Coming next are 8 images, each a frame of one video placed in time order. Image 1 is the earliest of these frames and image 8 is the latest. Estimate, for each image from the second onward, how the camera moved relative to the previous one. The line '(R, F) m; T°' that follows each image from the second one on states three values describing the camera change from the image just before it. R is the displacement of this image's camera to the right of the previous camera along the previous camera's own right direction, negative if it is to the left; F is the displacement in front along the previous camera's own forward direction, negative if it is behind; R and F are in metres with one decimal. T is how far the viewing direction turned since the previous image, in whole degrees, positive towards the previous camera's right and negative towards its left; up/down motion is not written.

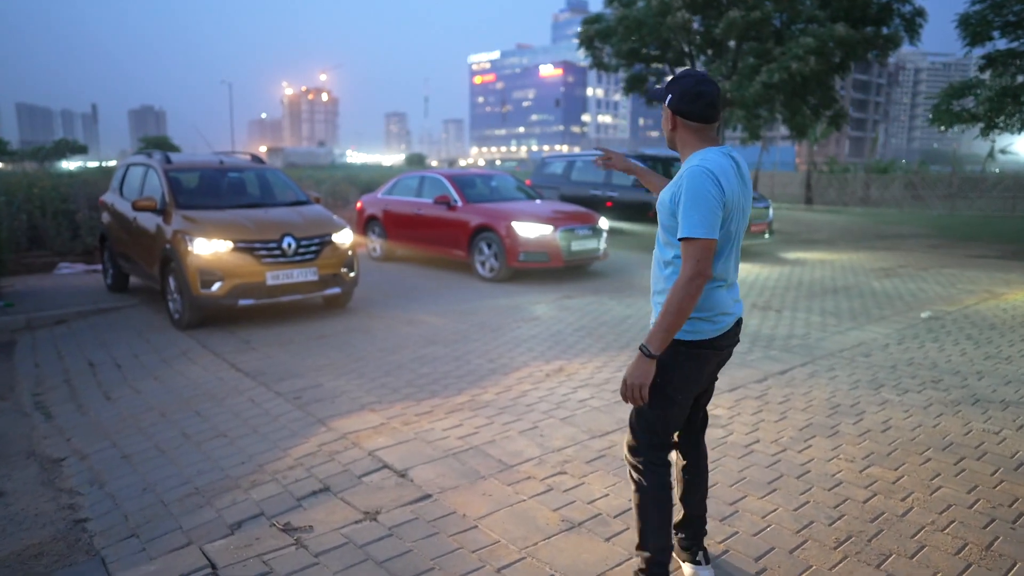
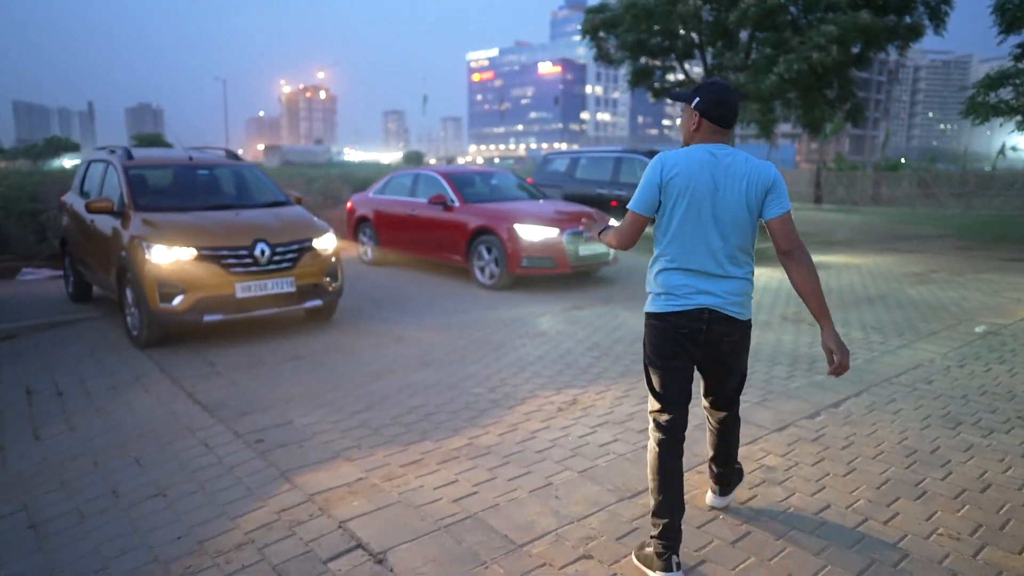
(0.0, +0.9) m; 0°
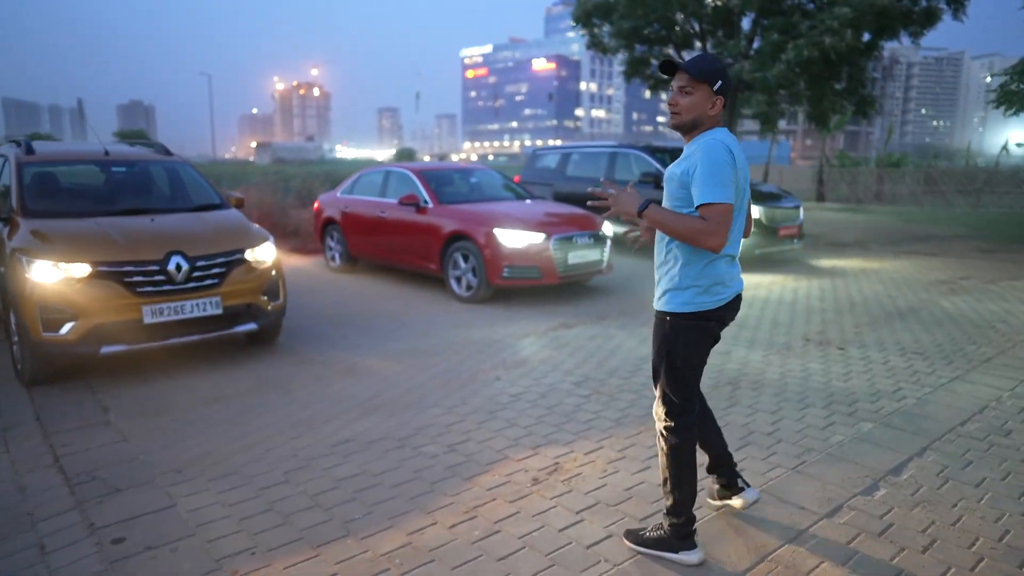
(+0.2, +1.2) m; 0°
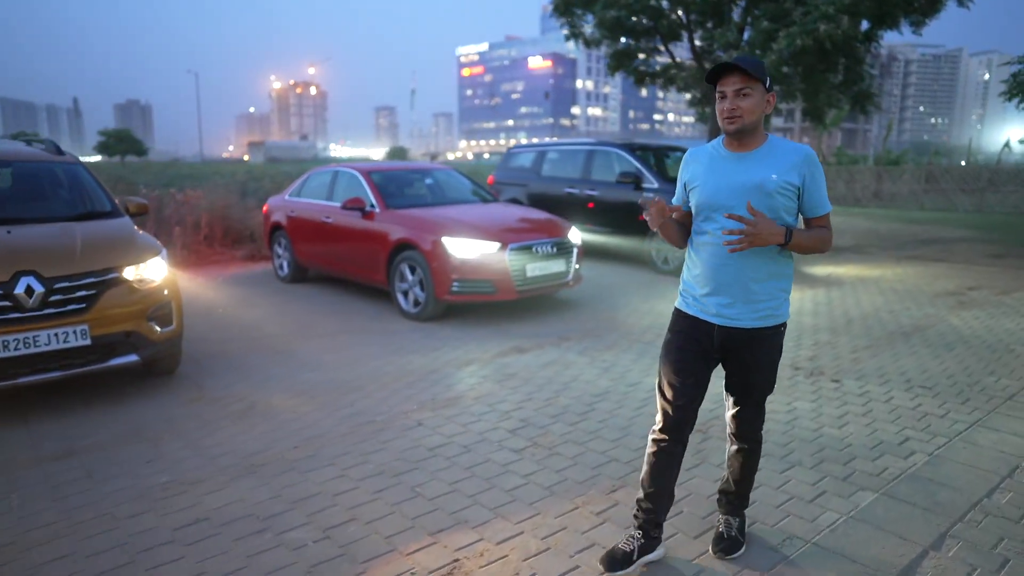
(+0.5, +1.0) m; 0°
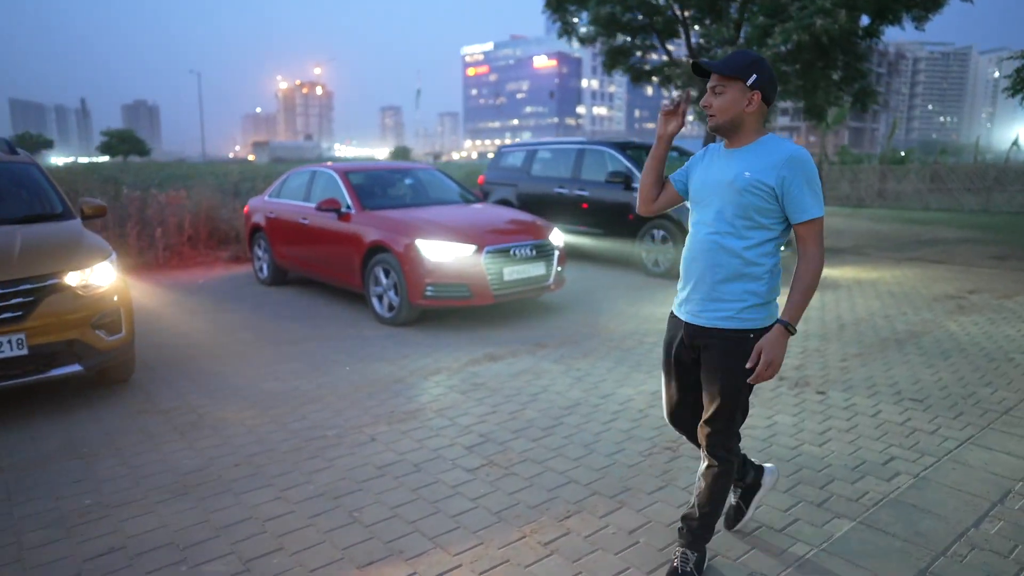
(+0.3, +0.3) m; 0°
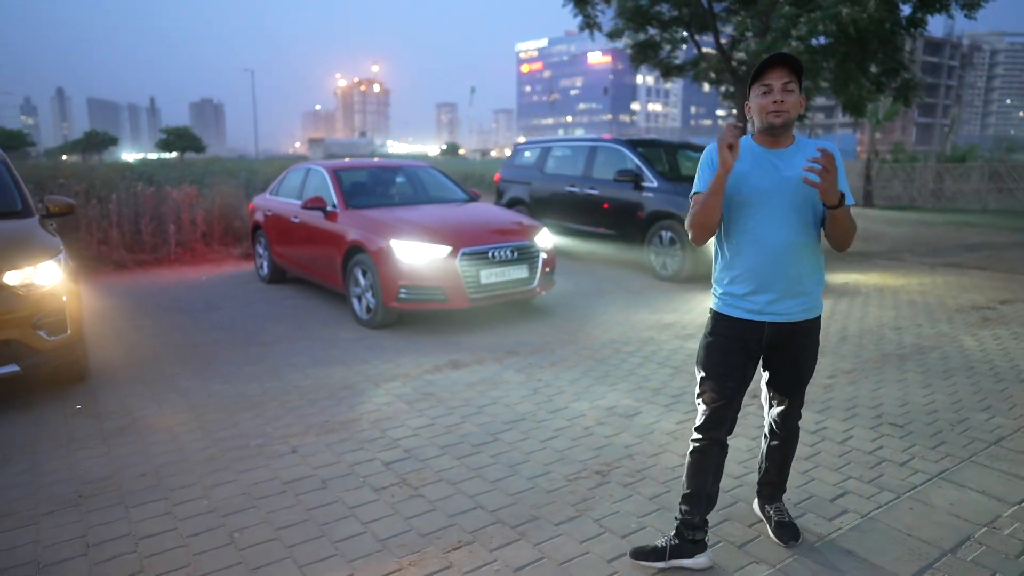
(+0.7, +0.3) m; -4°
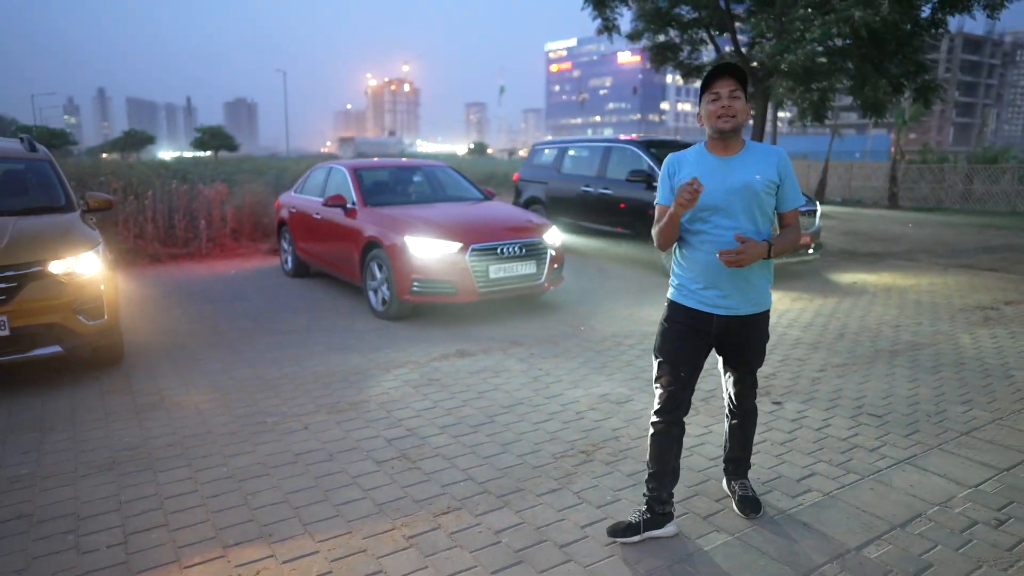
(+0.2, -0.3) m; -2°
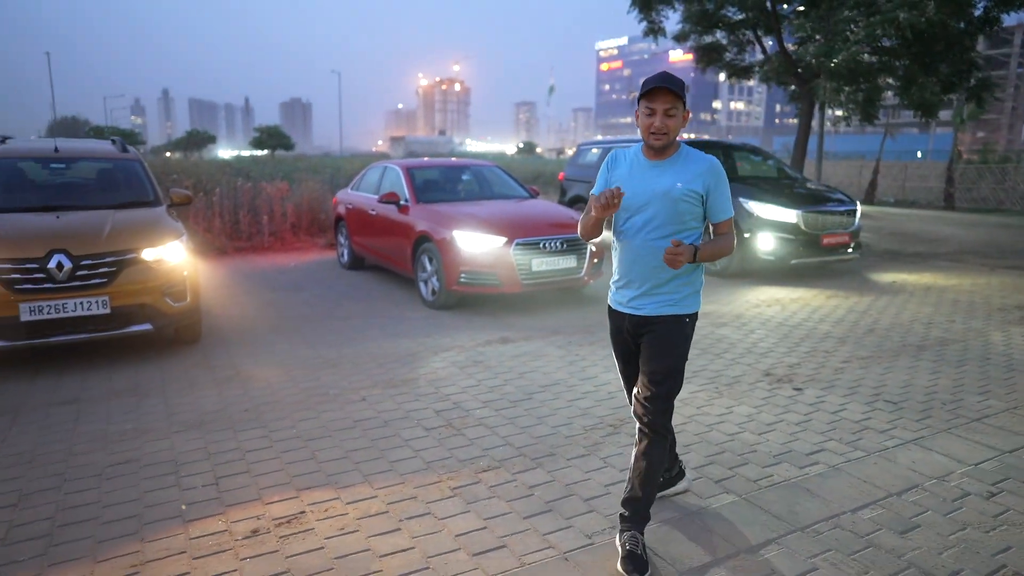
(+0.1, -0.5) m; -4°
